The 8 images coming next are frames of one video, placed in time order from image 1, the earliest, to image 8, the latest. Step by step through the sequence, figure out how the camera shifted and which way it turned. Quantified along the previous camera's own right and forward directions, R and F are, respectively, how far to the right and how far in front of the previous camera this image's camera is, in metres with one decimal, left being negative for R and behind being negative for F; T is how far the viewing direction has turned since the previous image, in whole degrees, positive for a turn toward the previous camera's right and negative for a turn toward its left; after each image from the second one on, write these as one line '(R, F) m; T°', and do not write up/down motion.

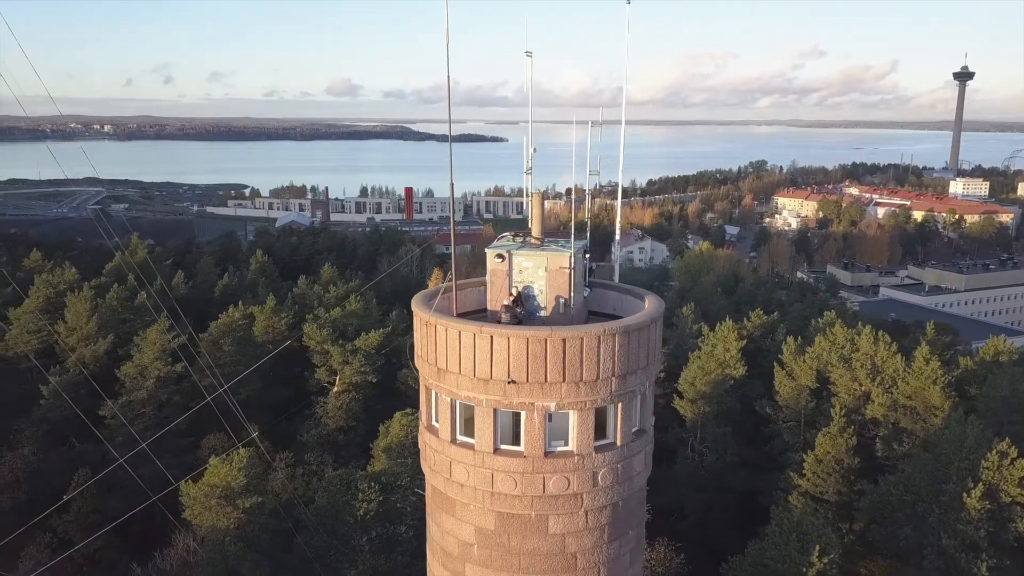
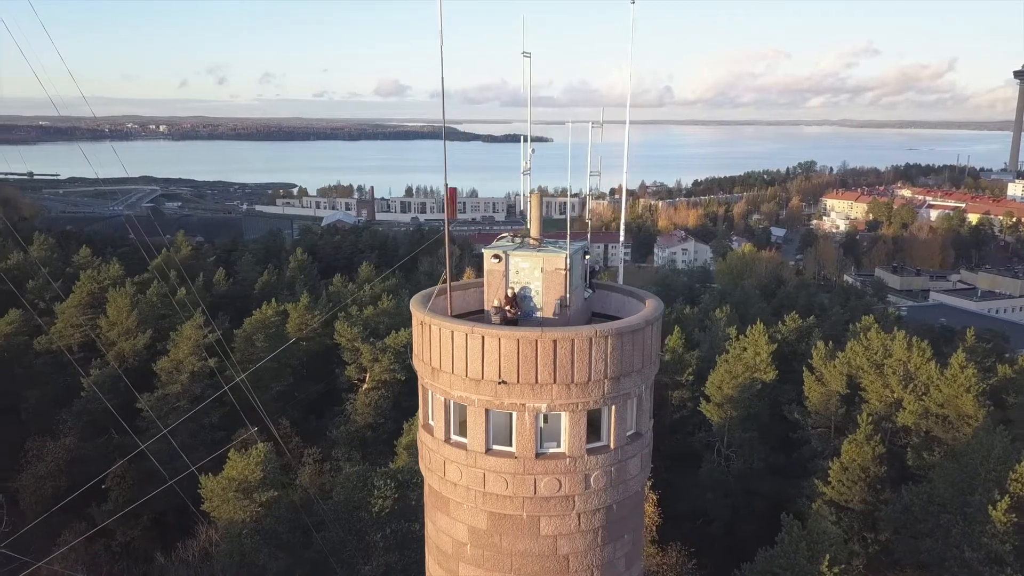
(+0.4, 0.0) m; -3°
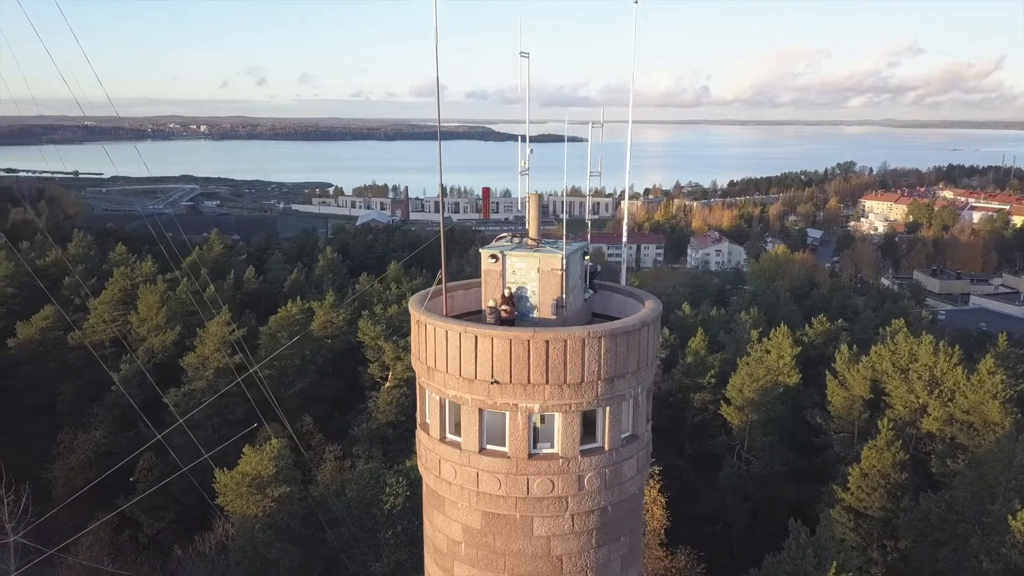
(+0.3, 0.0) m; -2°
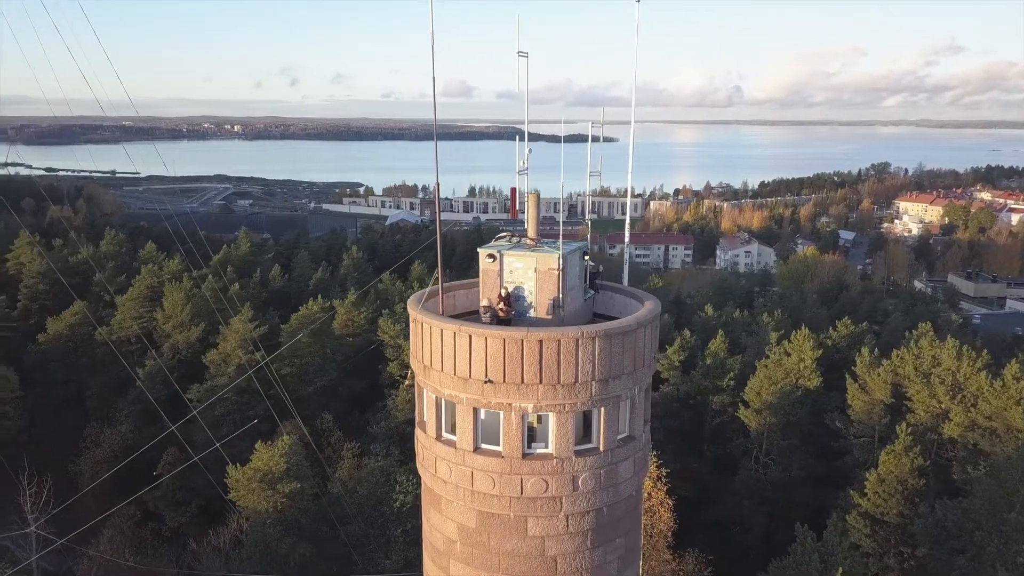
(+0.2, 0.0) m; -2°
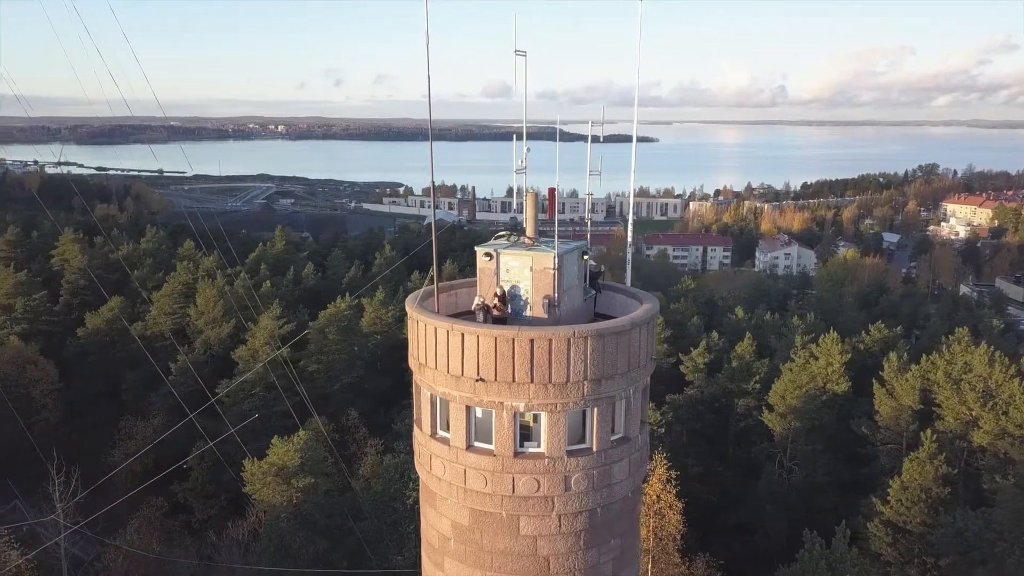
(+0.3, 0.0) m; -2°
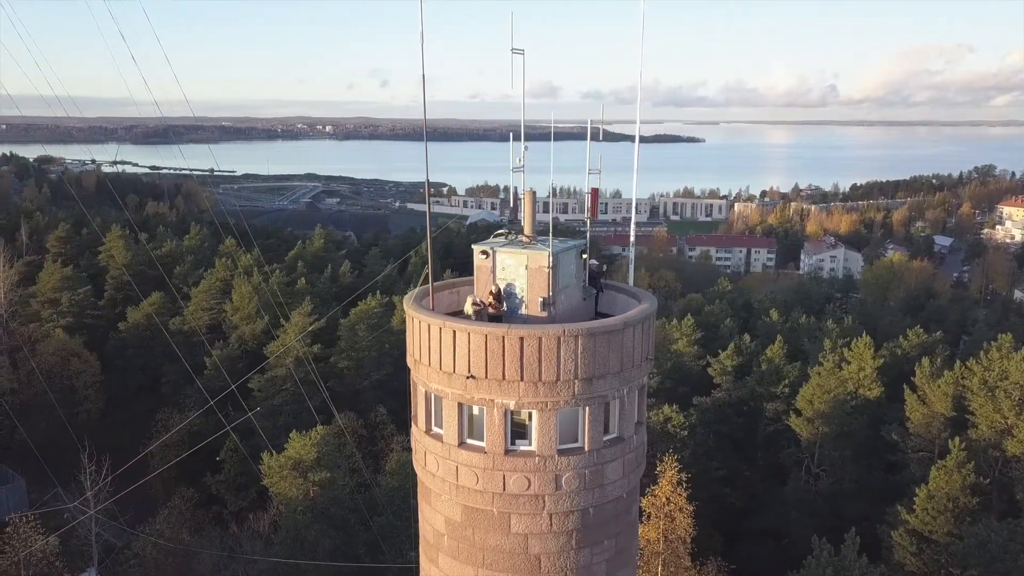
(+0.3, 0.0) m; -3°
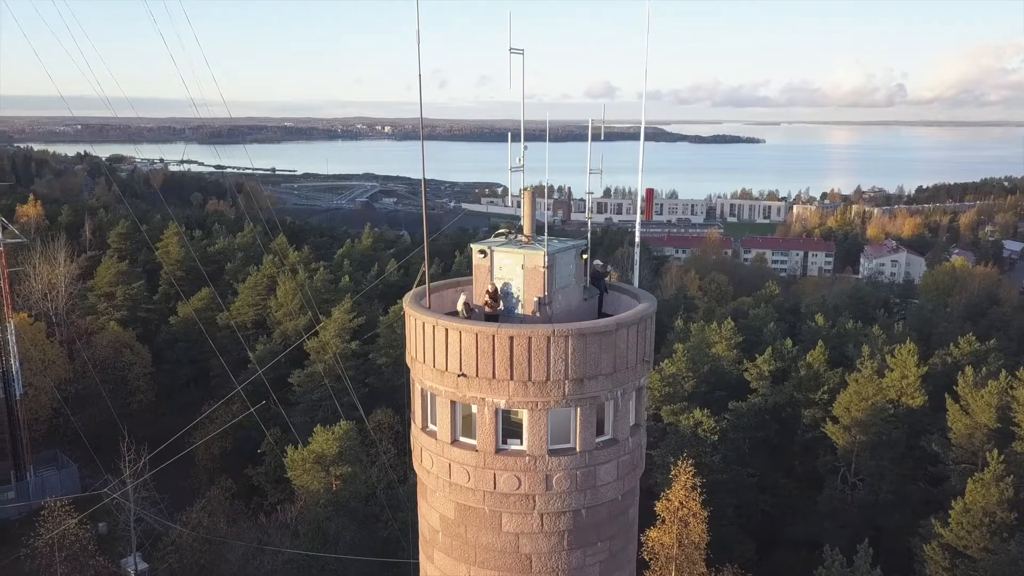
(+0.4, 0.0) m; -3°
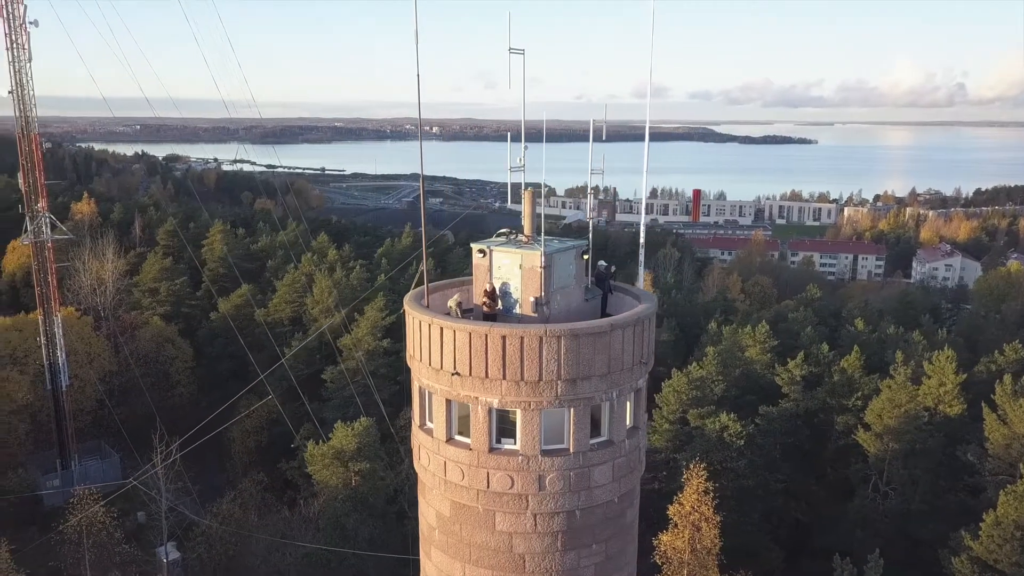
(+0.3, 0.0) m; -3°
